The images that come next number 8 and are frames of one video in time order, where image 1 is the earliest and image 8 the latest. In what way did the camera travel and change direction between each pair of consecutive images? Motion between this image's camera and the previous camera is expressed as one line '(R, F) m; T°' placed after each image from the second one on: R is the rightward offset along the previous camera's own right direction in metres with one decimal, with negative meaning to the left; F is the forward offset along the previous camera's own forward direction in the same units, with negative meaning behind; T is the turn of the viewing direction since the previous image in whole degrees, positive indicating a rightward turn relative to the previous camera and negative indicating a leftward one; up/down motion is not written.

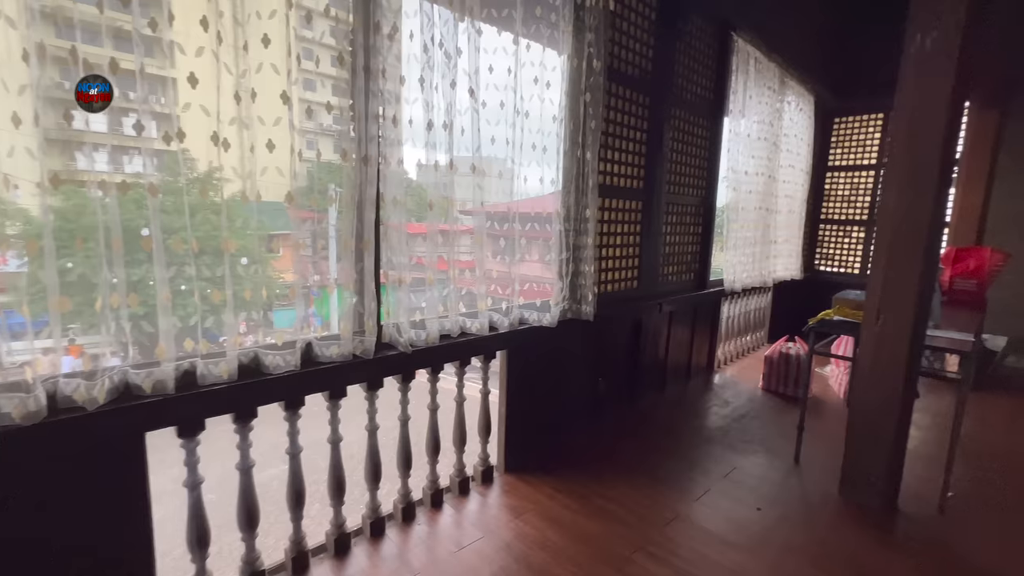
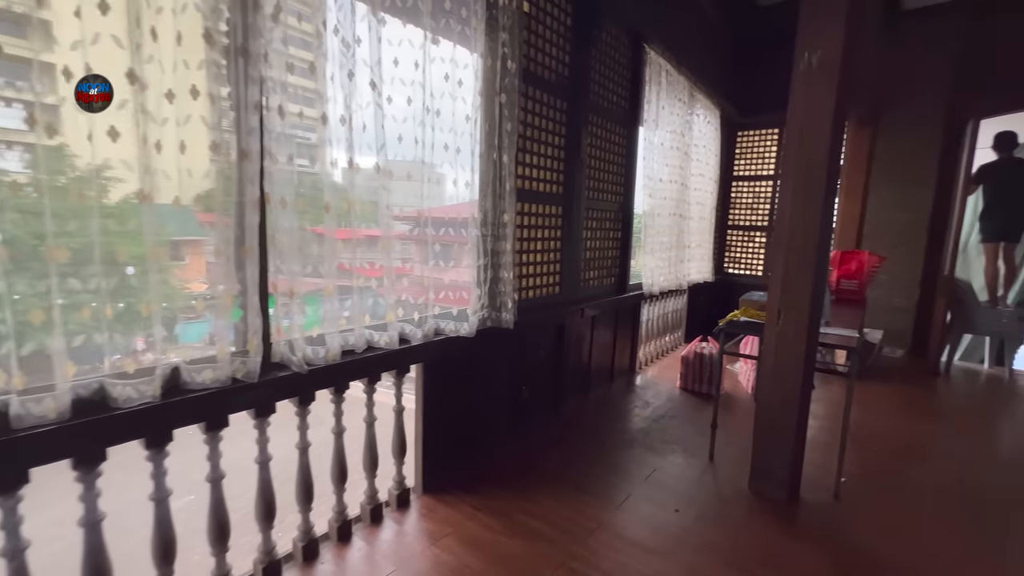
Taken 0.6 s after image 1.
(+0.1, +0.1) m; +9°
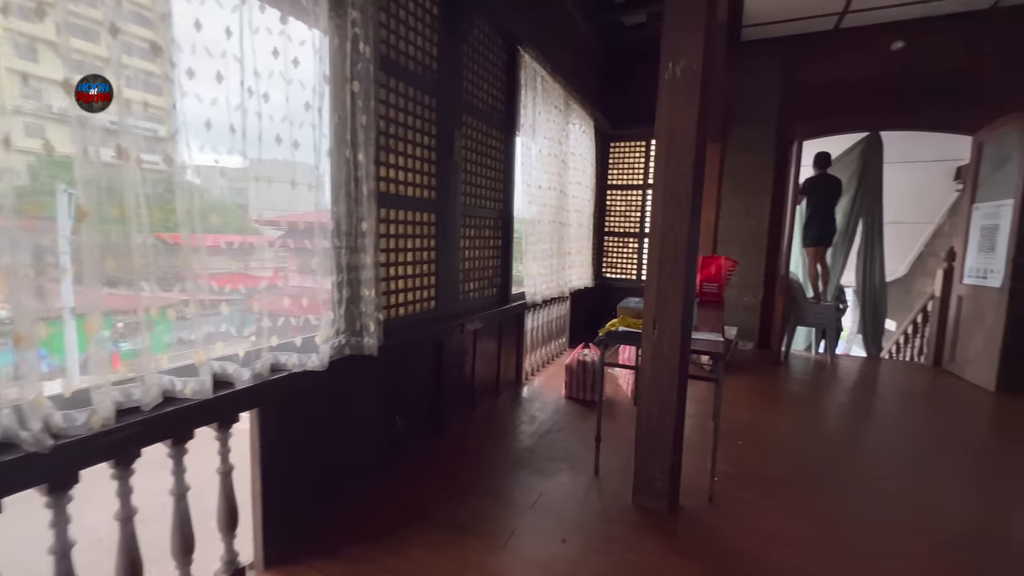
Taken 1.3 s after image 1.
(+0.1, +0.2) m; +14°
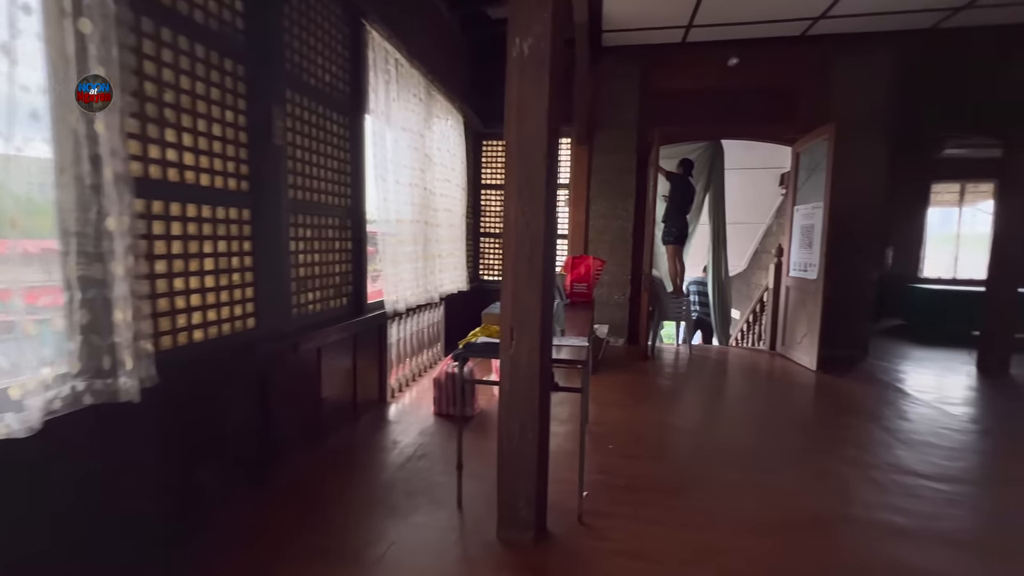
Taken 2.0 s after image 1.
(+0.2, +0.3) m; +14°
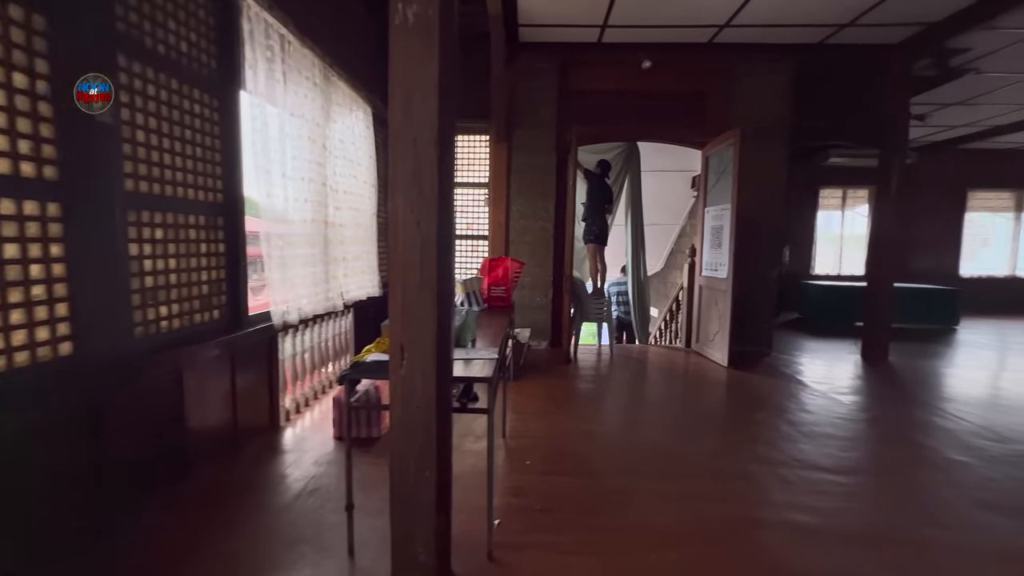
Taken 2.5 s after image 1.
(+0.1, +0.2) m; +9°
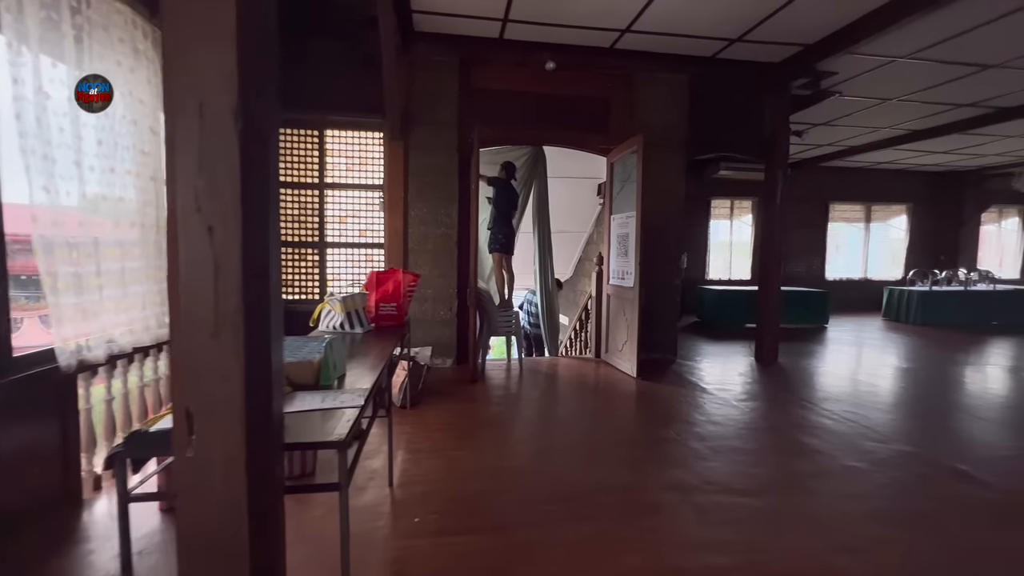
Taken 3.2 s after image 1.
(+0.2, +0.4) m; +11°
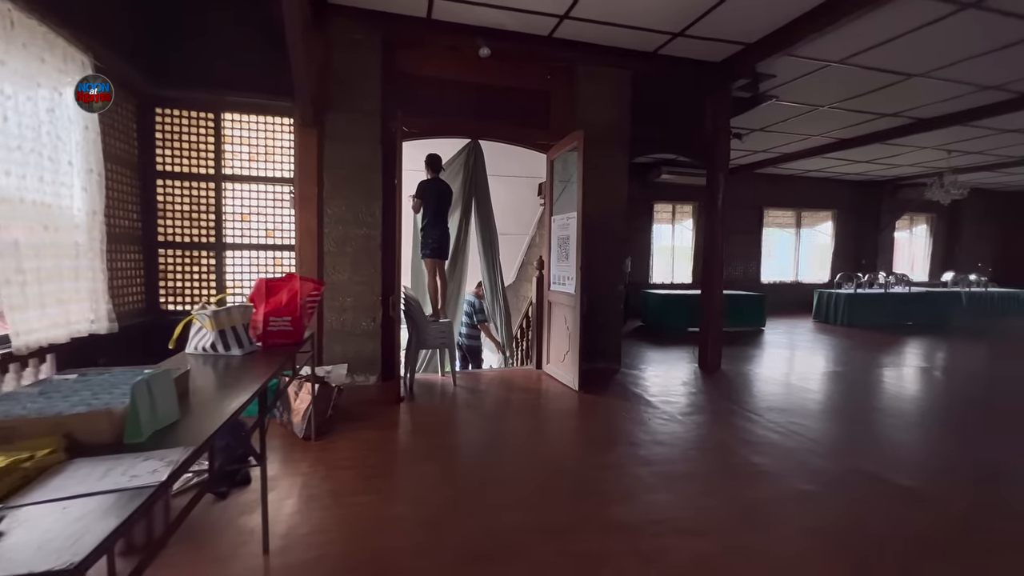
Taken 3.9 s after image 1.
(+0.2, +0.4) m; +6°
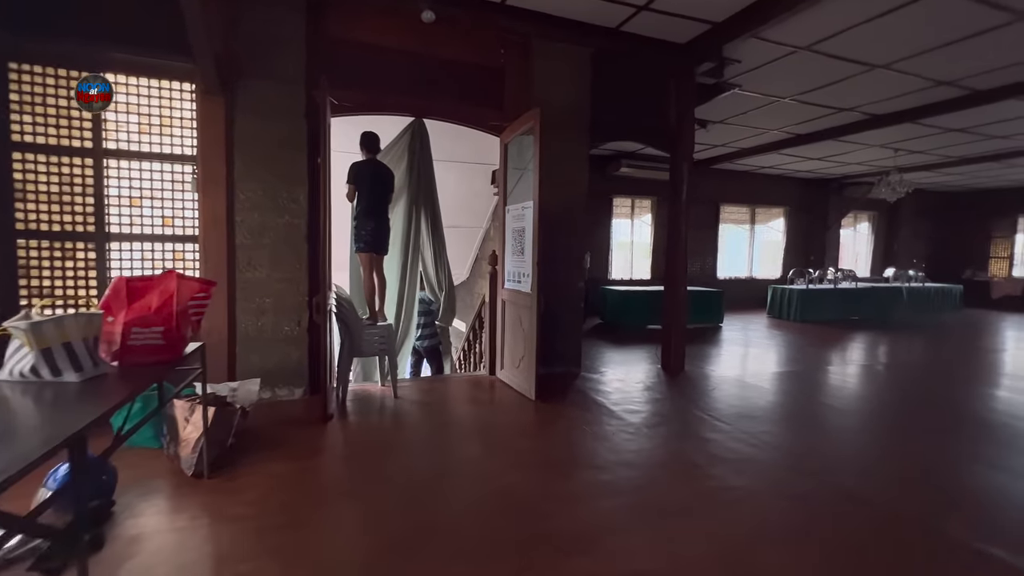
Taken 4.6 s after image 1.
(+0.1, +0.5) m; +5°
